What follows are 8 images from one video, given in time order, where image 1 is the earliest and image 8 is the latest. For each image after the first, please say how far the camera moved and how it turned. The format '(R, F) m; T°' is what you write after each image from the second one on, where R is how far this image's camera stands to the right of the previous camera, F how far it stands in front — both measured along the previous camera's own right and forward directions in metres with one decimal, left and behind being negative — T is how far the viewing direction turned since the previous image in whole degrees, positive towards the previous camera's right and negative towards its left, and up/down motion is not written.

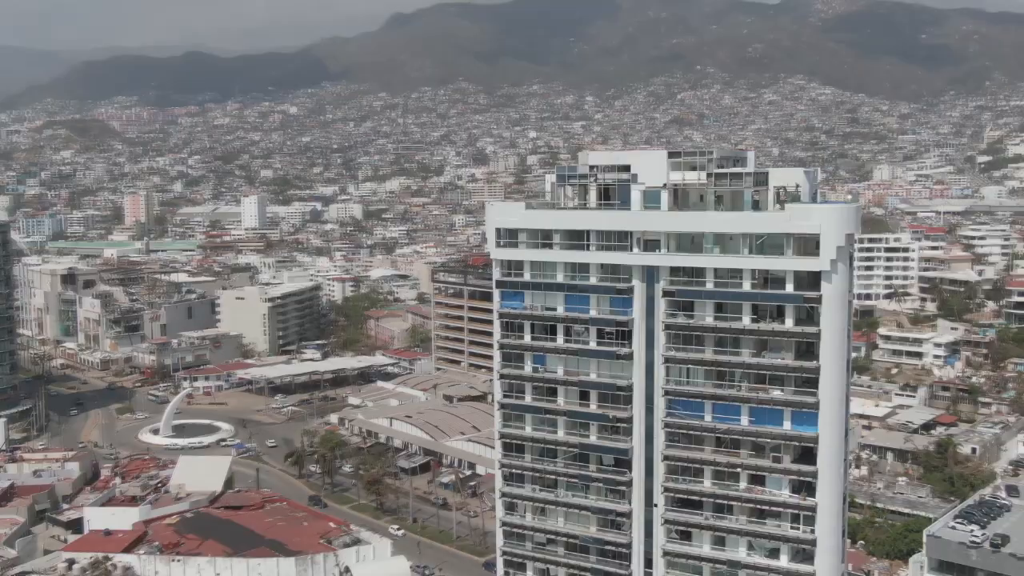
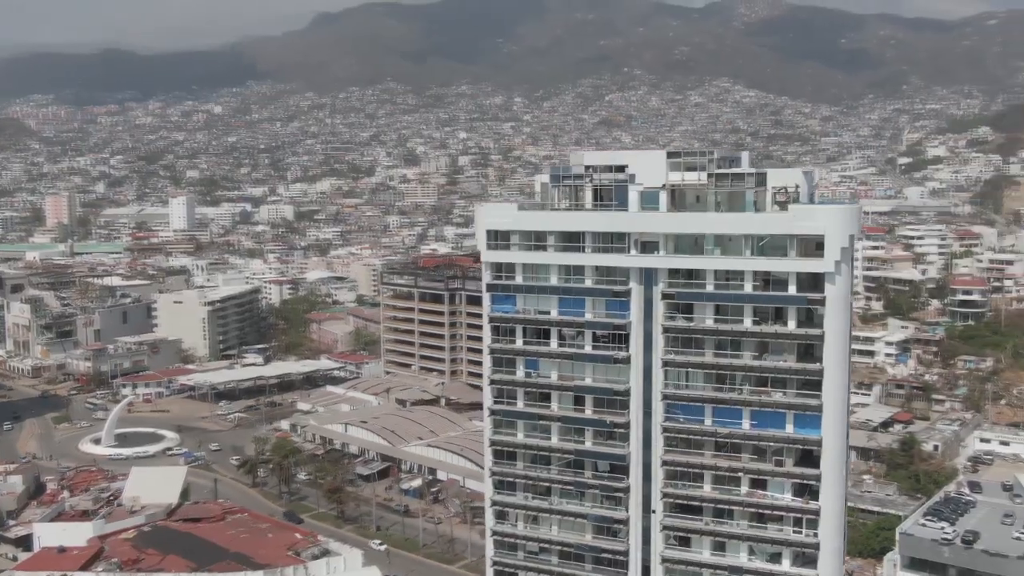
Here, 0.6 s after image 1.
(-1.4, +0.7) m; +4°
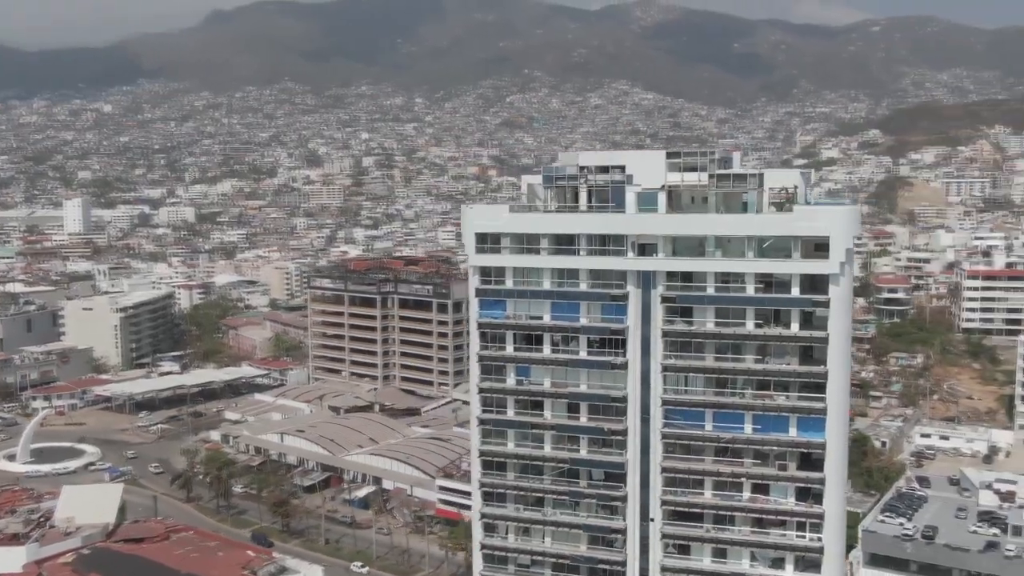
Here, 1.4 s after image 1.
(-2.0, +0.9) m; +5°
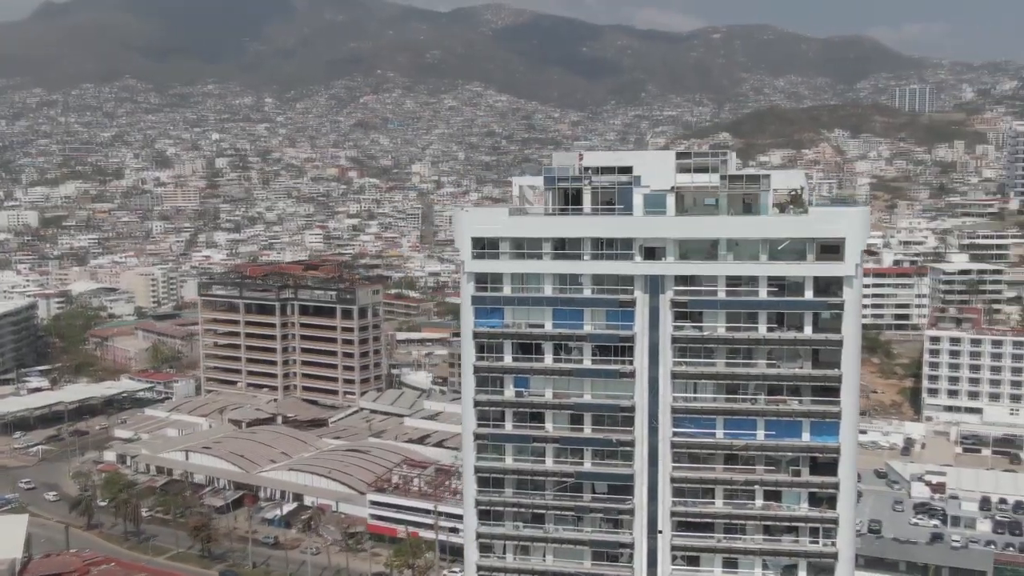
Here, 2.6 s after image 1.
(-3.0, +1.3) m; +8°
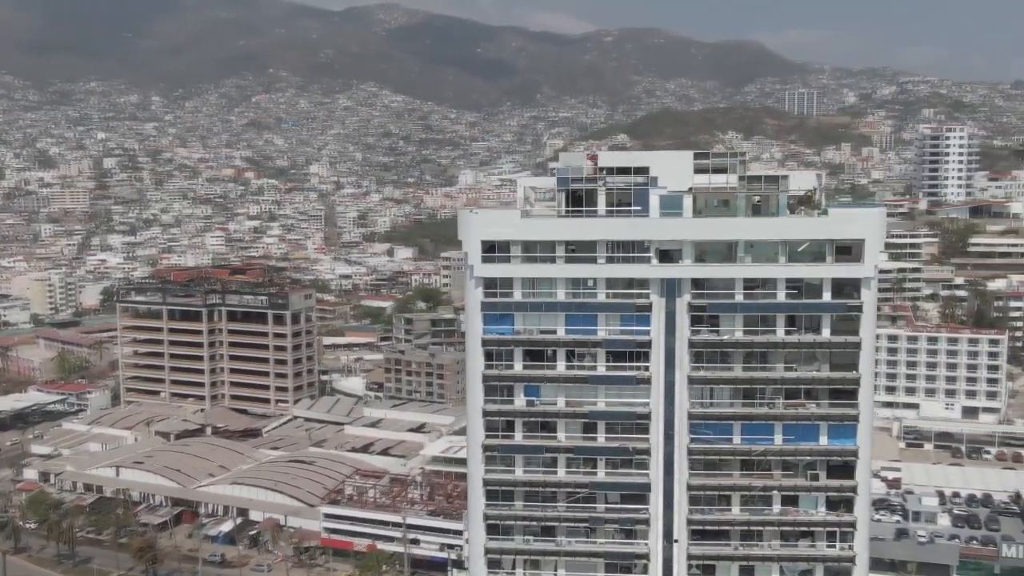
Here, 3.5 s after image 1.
(-2.3, +0.9) m; +6°
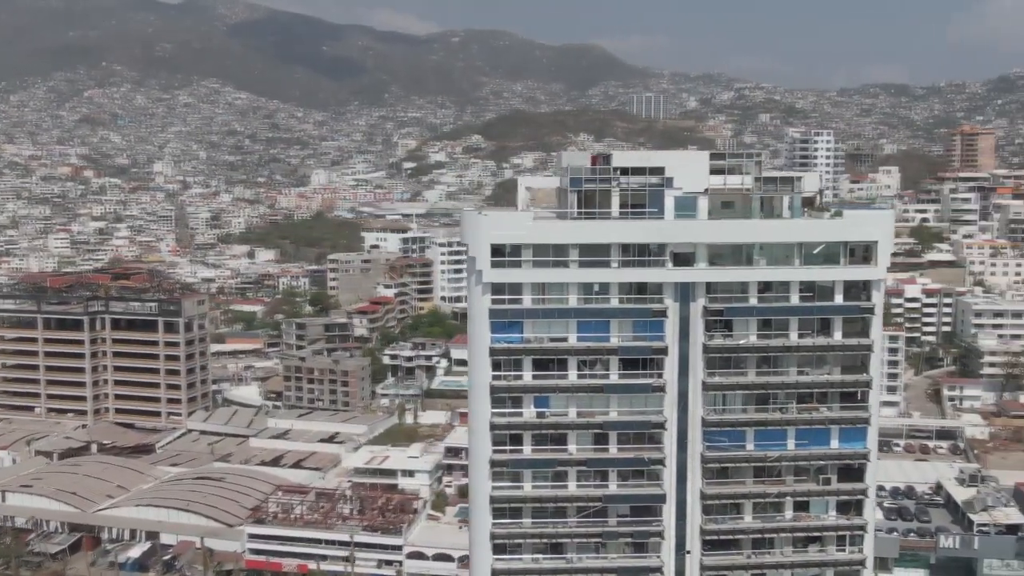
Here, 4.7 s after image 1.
(-3.1, +1.3) m; +8°
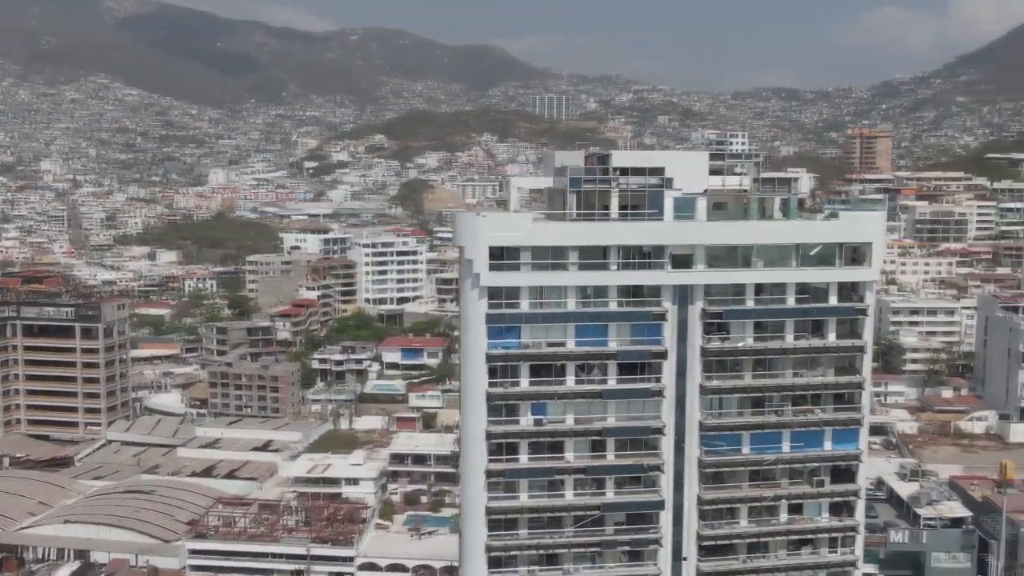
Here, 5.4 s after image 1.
(-1.8, +0.8) m; +6°
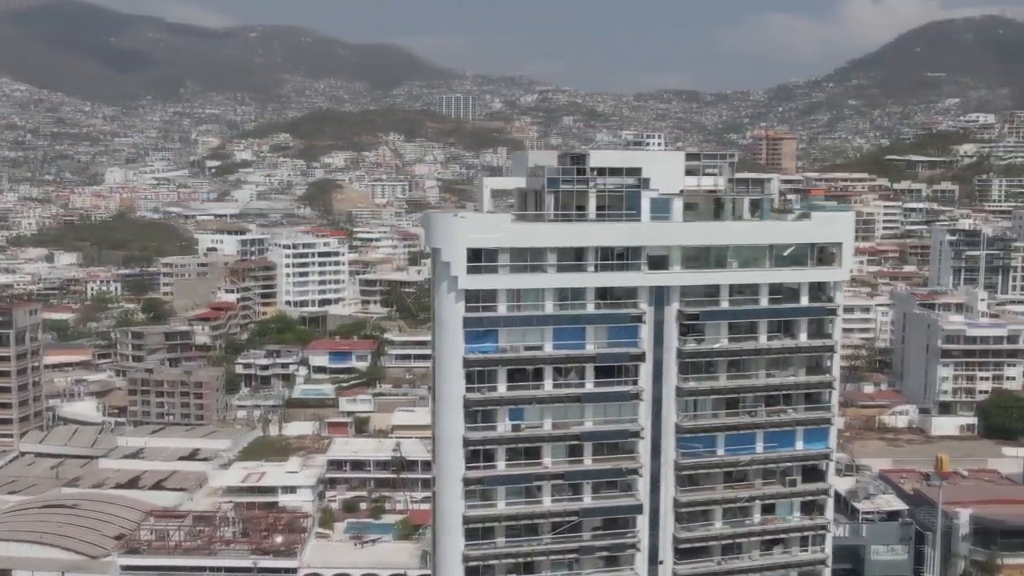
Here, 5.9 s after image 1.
(-1.3, +0.5) m; +5°
